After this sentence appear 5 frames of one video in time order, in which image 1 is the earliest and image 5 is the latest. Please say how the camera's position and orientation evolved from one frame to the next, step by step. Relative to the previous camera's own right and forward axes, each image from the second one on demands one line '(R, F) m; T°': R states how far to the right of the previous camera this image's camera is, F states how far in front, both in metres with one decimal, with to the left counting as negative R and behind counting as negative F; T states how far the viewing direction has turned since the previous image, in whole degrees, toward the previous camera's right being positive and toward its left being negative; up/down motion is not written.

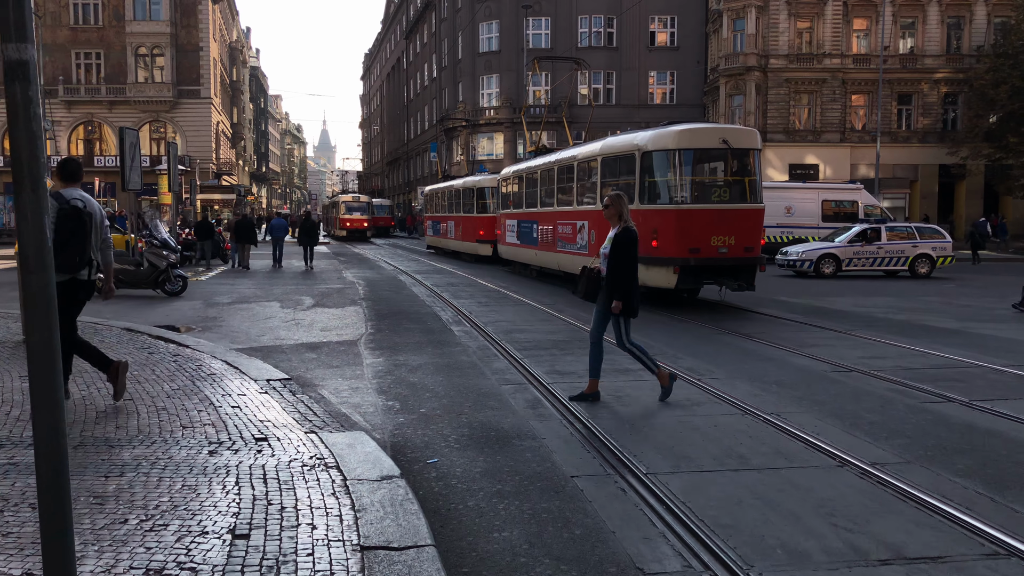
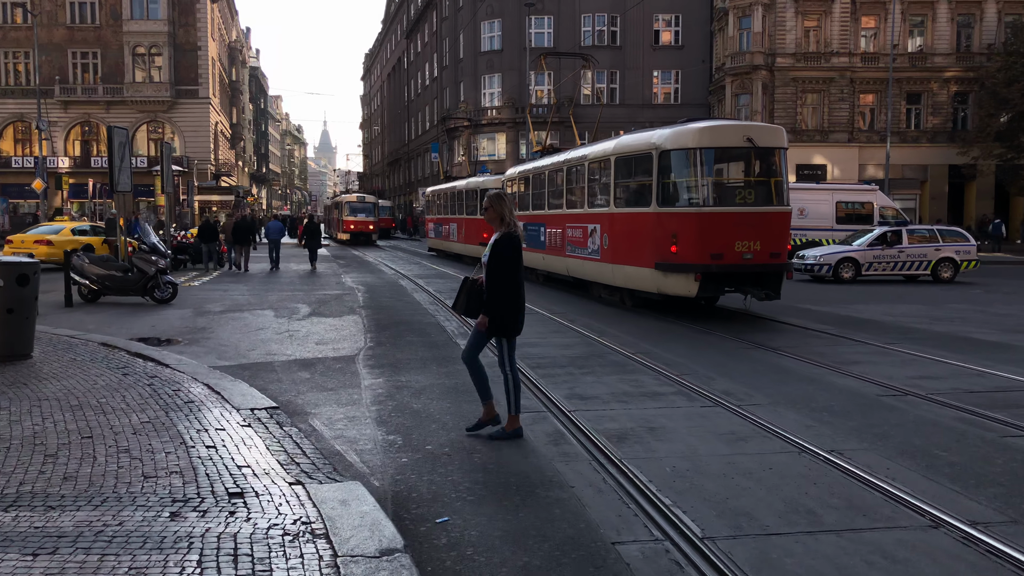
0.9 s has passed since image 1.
(-0.1, +0.9) m; 0°
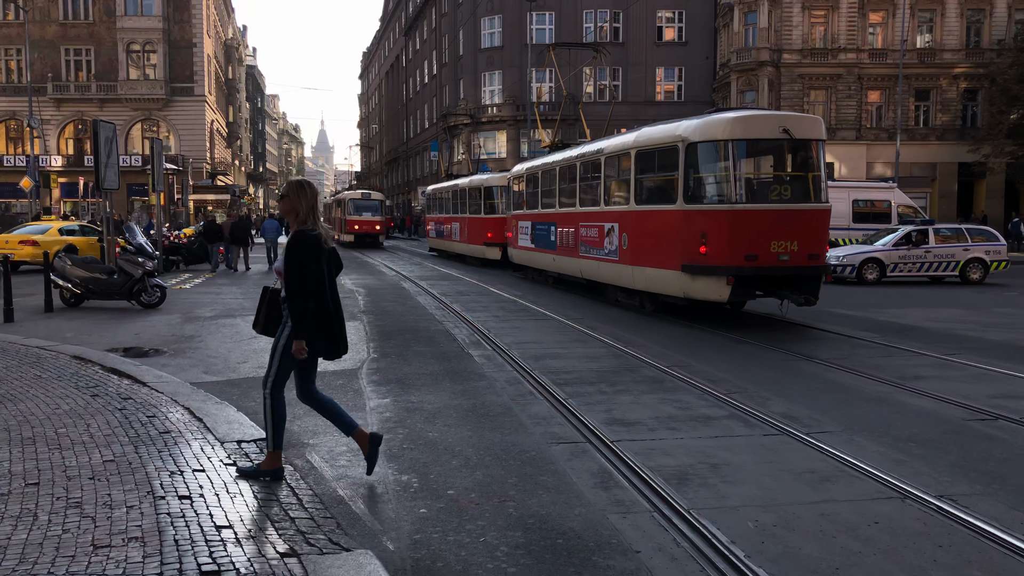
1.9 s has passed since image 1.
(-0.2, +1.0) m; 0°
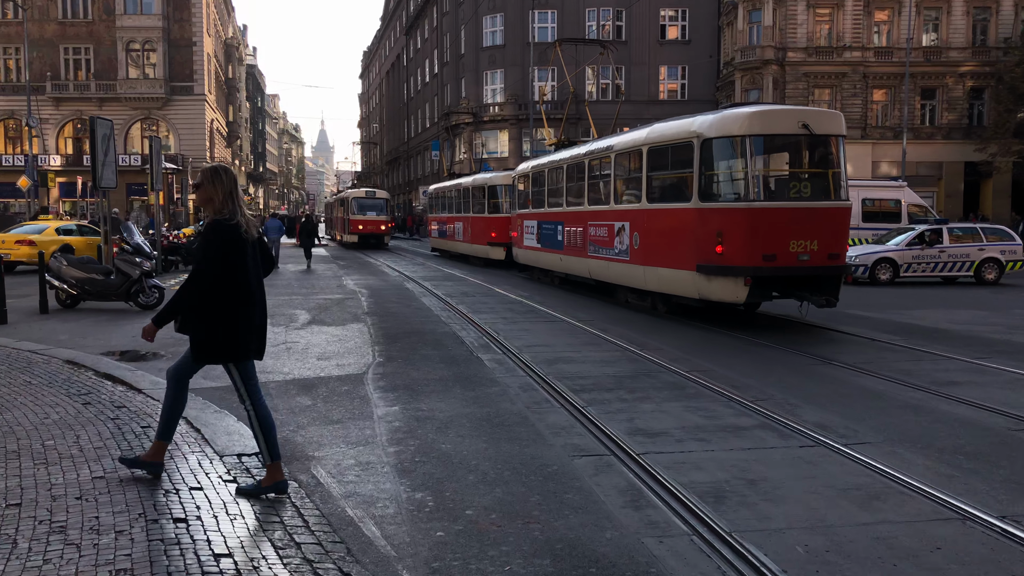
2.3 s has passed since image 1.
(-0.1, +0.4) m; 0°
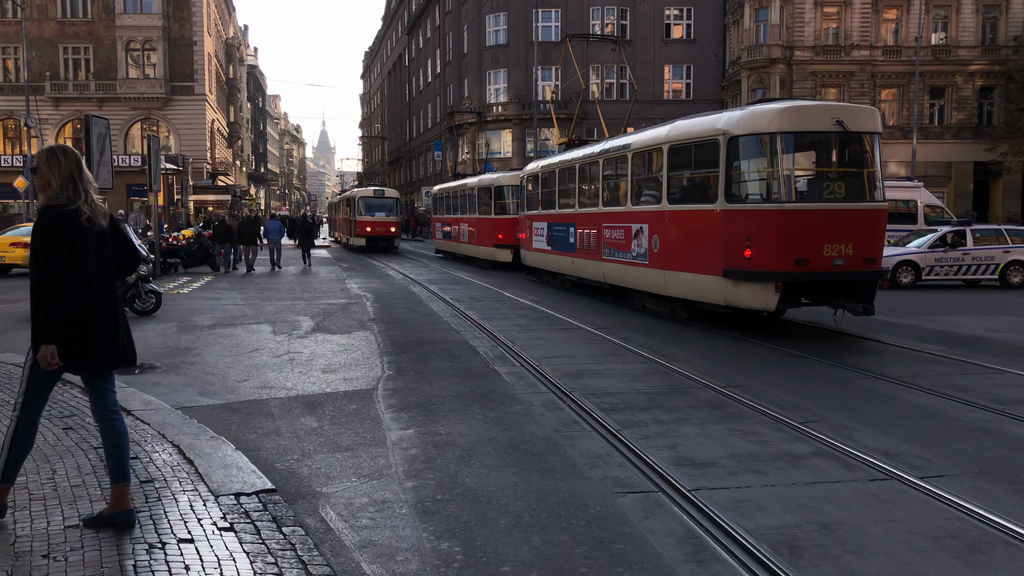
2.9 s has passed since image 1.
(-0.2, +0.7) m; 0°
